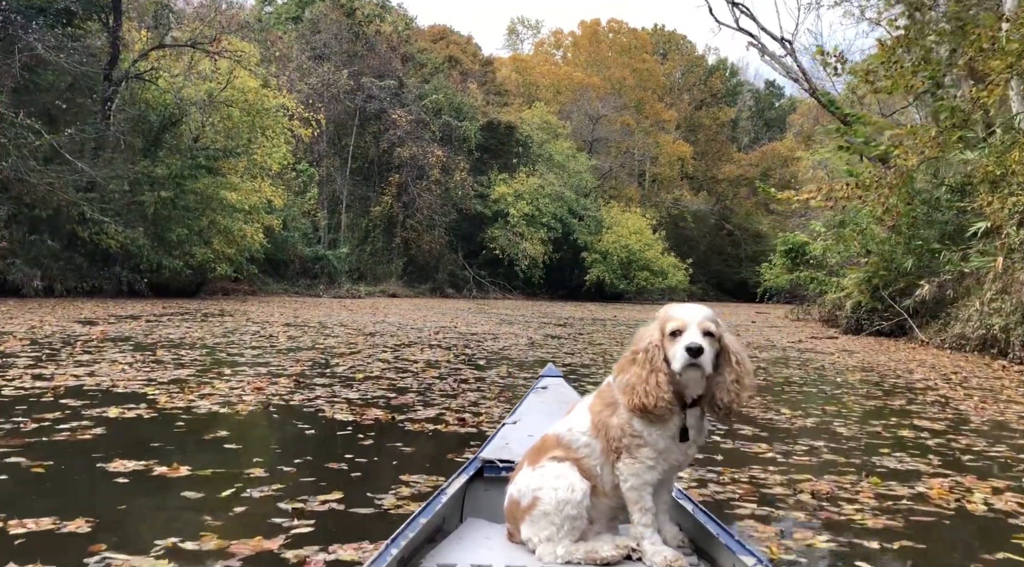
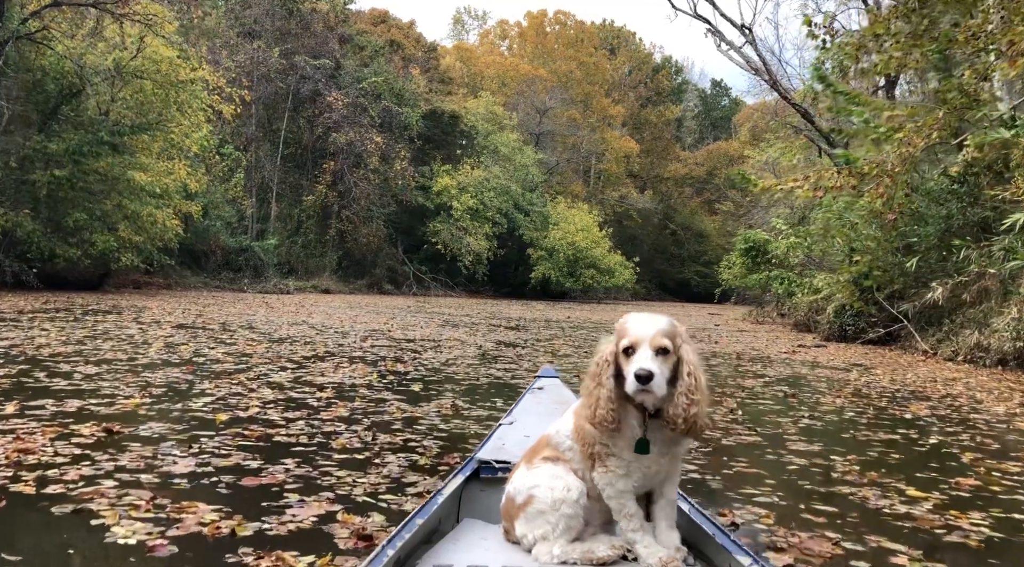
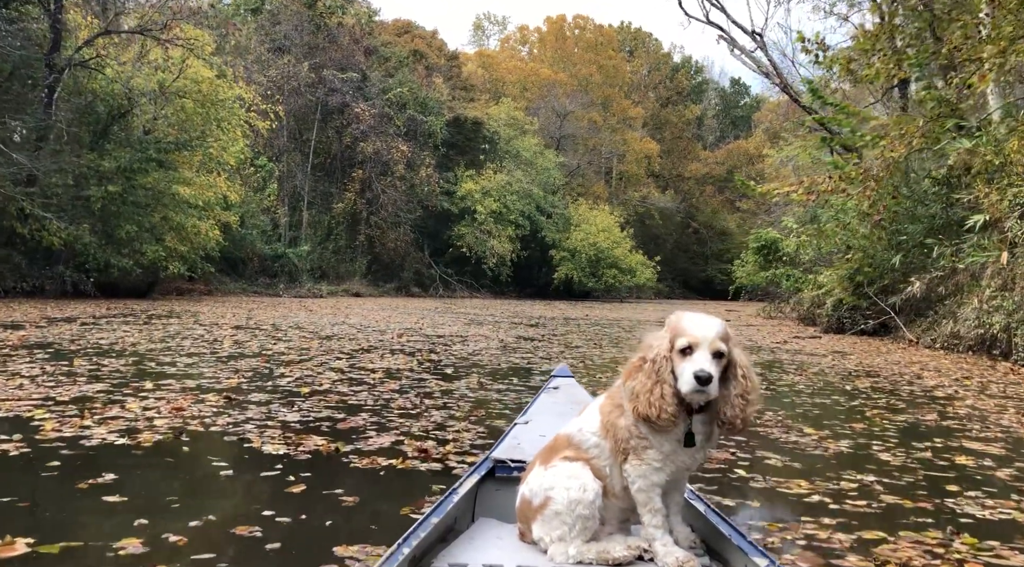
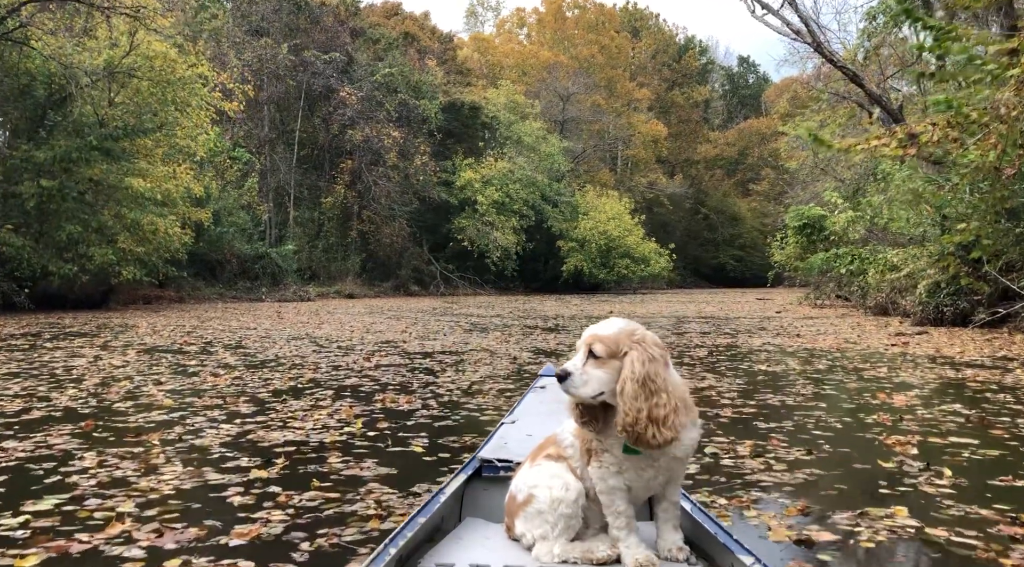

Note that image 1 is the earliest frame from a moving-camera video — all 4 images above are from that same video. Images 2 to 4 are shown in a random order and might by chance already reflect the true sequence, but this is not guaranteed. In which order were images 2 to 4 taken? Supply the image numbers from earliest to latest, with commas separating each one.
3, 2, 4
